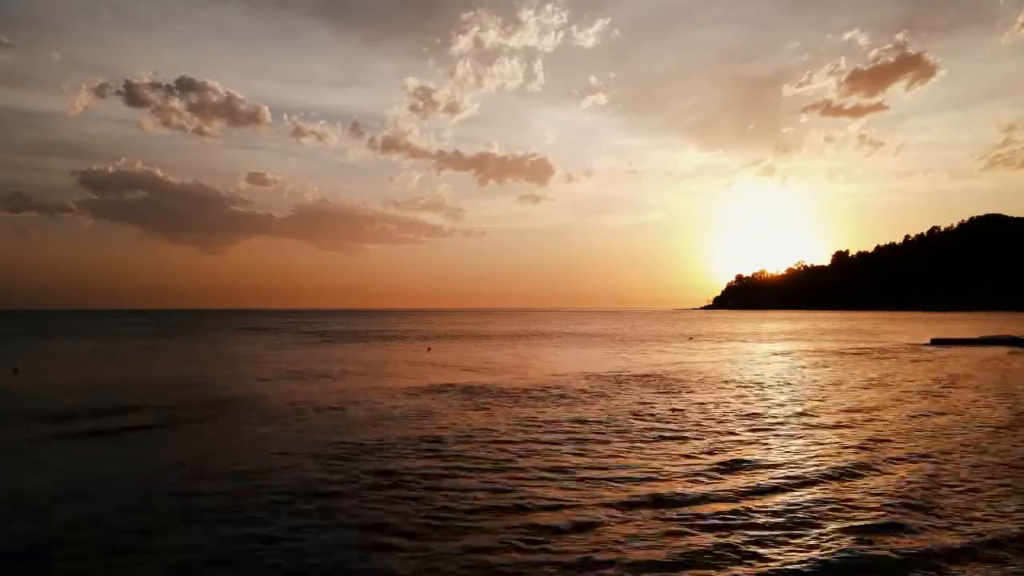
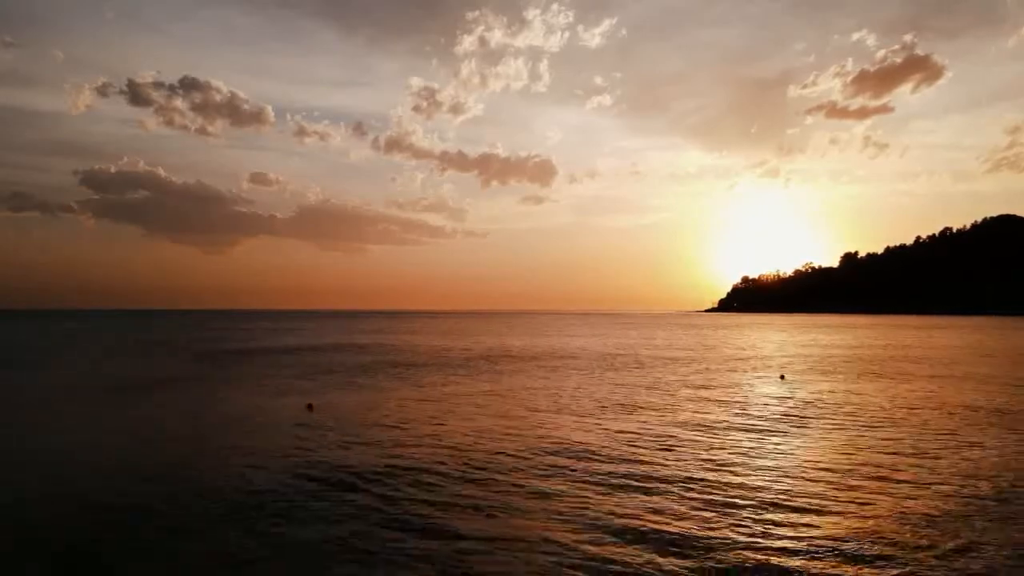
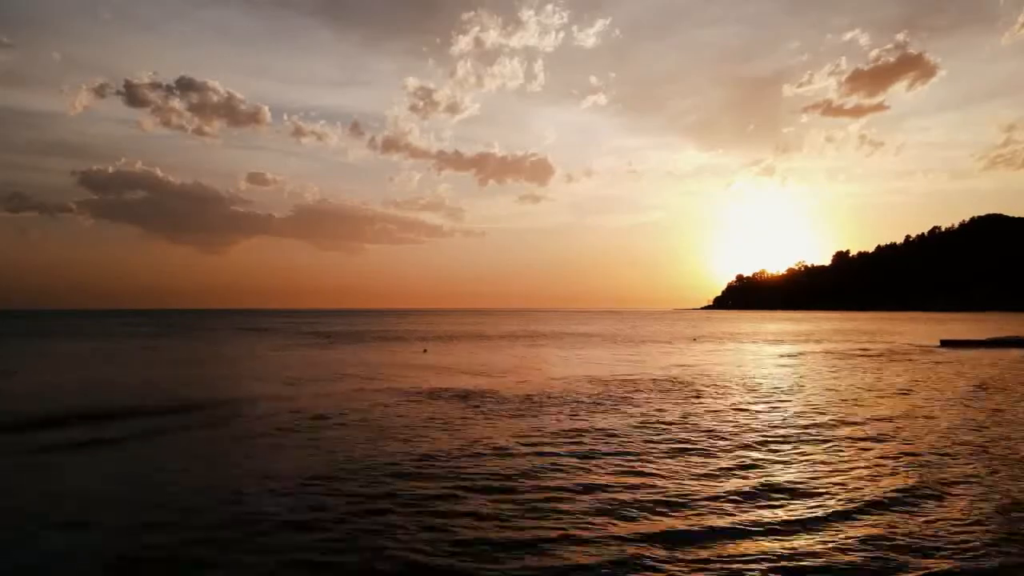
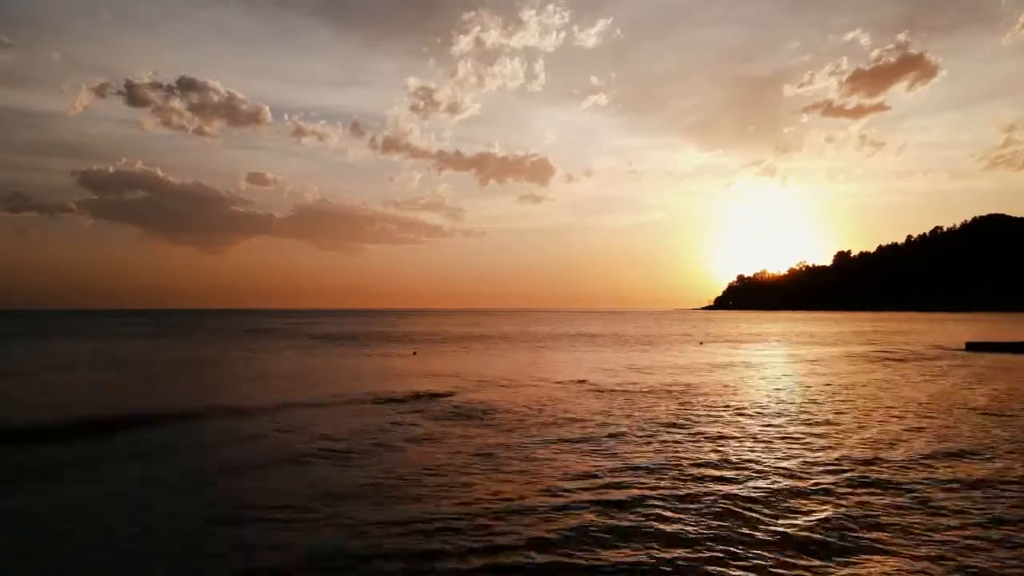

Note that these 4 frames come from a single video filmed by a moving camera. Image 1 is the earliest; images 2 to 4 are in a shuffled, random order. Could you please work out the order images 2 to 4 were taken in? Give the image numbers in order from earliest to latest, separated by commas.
3, 4, 2
